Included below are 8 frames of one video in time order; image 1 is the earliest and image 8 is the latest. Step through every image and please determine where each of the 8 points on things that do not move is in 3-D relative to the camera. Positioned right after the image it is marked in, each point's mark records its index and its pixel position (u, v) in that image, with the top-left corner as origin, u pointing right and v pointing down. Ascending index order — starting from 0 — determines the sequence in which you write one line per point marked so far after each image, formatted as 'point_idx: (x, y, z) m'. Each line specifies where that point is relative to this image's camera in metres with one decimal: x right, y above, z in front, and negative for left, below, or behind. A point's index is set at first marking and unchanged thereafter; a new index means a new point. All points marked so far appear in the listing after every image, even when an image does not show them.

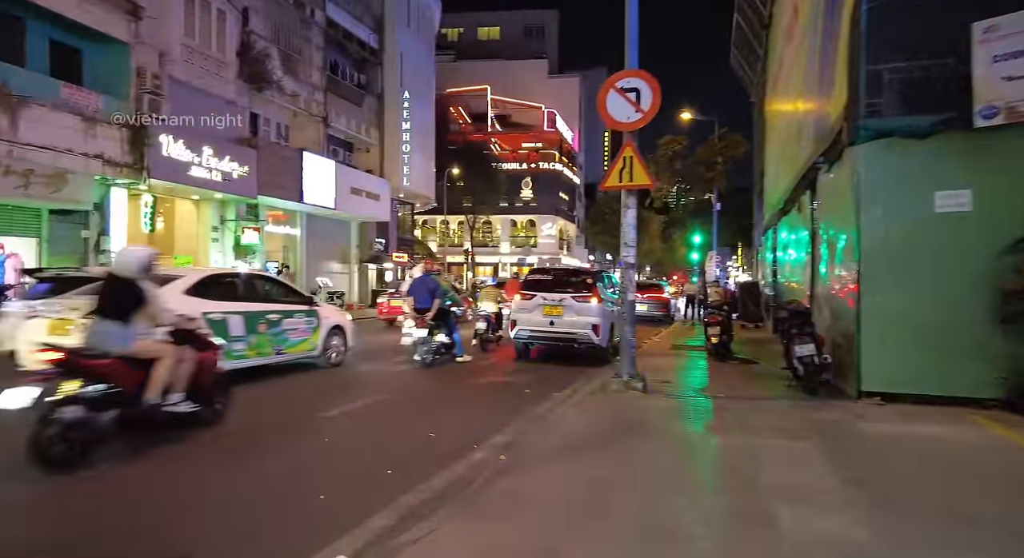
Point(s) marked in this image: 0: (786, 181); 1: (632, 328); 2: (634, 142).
0: (+6.5, +2.3, +15.6) m
1: (+1.5, -0.6, +8.5) m
2: (+1.5, +1.8, +8.4) m
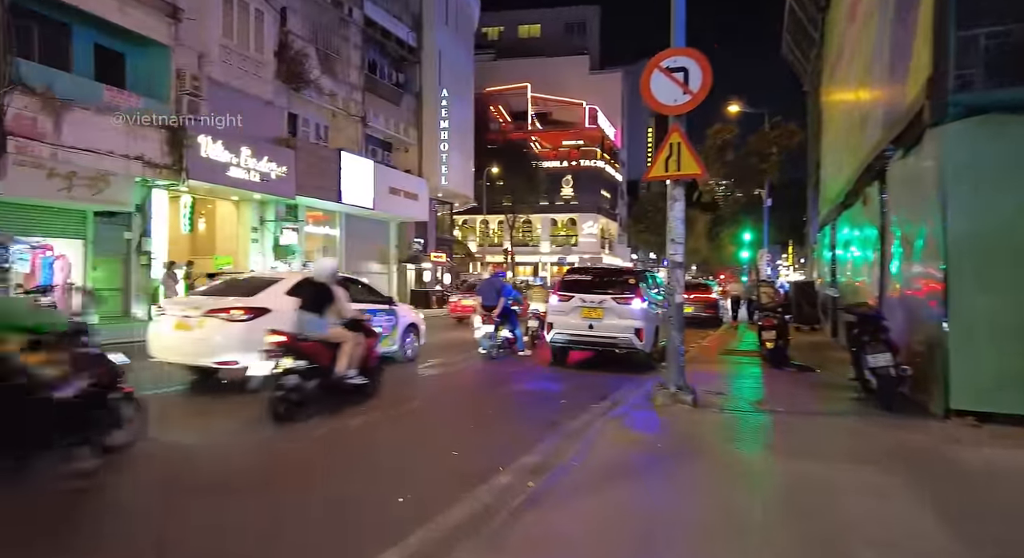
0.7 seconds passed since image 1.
0: (+7.4, +2.3, +14.5) m
1: (+2.0, -0.7, +7.8) m
2: (+2.0, +1.8, +7.7) m
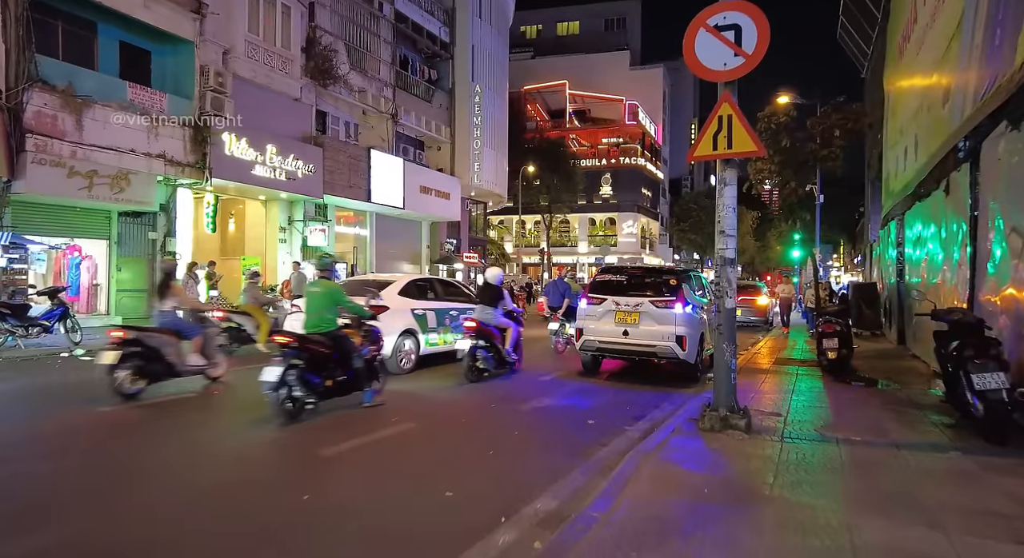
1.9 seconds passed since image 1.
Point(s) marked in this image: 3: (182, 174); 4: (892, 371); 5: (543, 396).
0: (+8.0, +2.3, +12.9) m
1: (+2.2, -0.7, +6.5) m
2: (+2.1, +1.8, +6.5) m
3: (-9.0, +2.9, +18.2) m
4: (+6.7, -1.6, +11.8) m
5: (+0.4, -1.6, +9.1) m
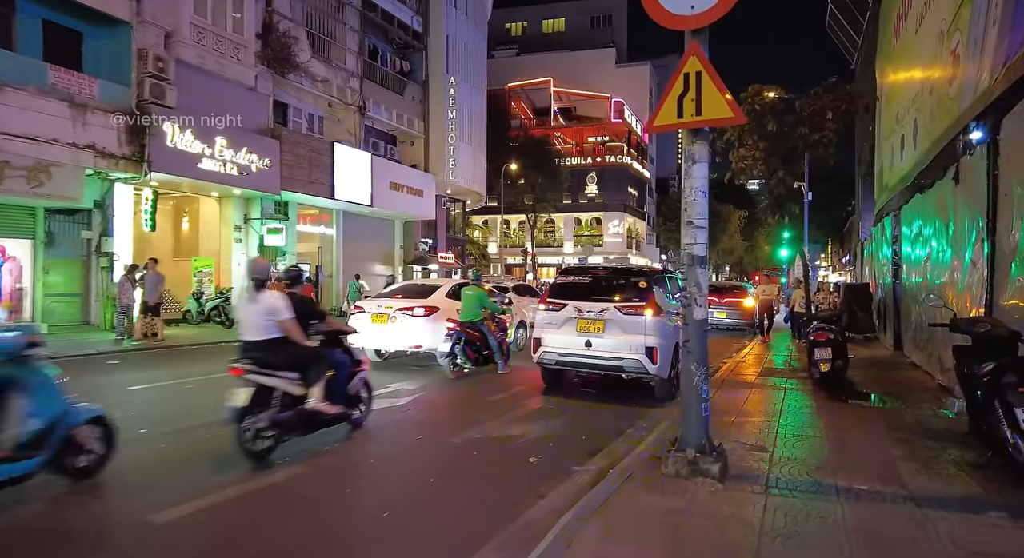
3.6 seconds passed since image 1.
0: (+7.2, +2.3, +11.6) m
1: (+1.5, -0.7, +5.1) m
2: (+1.4, +1.7, +5.0) m
3: (-9.9, +2.8, +16.6) m
4: (+5.9, -1.7, +10.4) m
5: (-0.3, -1.6, +7.7) m
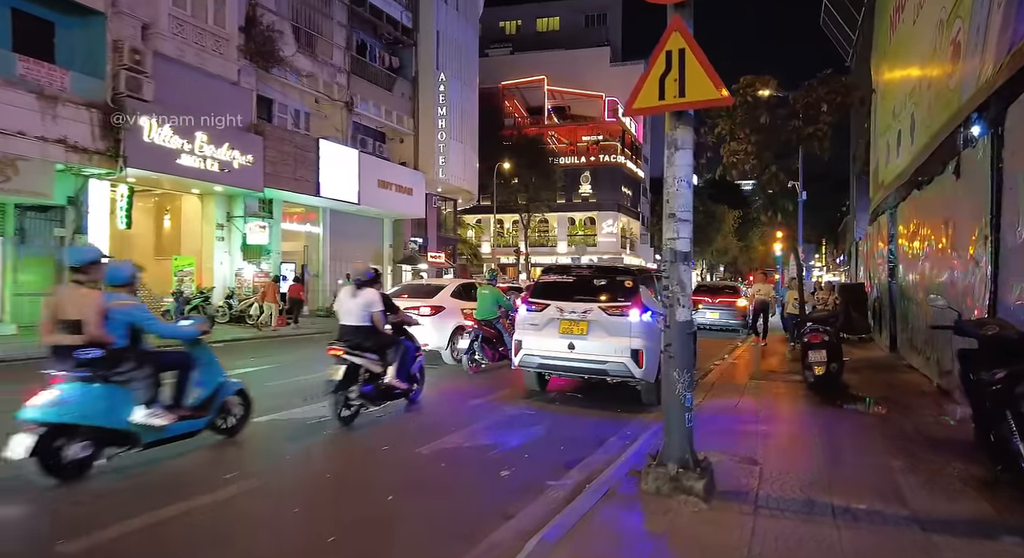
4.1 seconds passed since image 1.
0: (+6.9, +2.3, +11.2) m
1: (+1.2, -0.7, +4.7) m
2: (+1.2, +1.7, +4.6) m
3: (-10.2, +2.8, +16.1) m
4: (+5.6, -1.6, +10.0) m
5: (-0.5, -1.6, +7.2) m
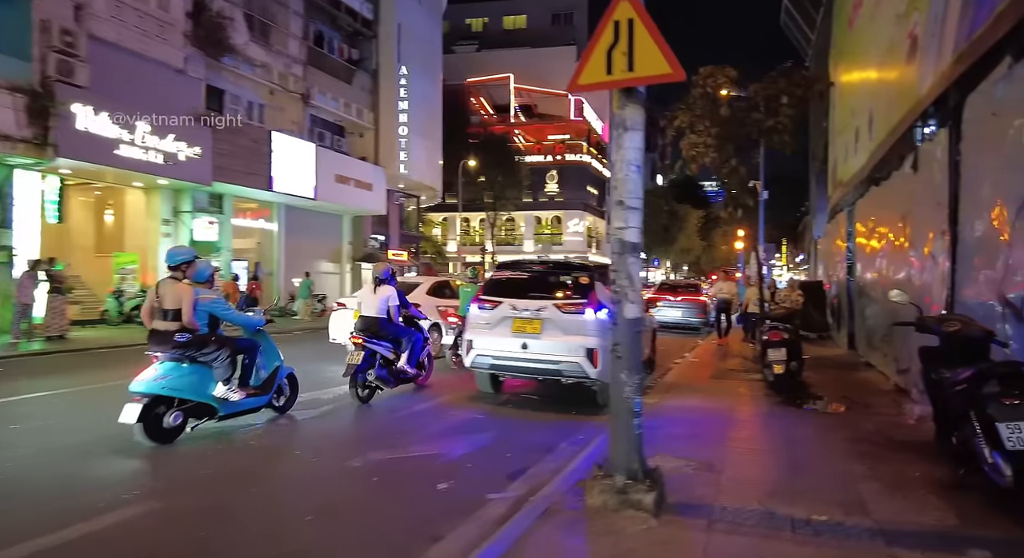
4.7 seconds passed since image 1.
0: (+6.2, +2.3, +11.1) m
1: (+0.8, -0.6, +4.3) m
2: (+0.8, +1.8, +4.2) m
3: (-11.2, +2.9, +15.1) m
4: (+4.9, -1.6, +9.8) m
5: (-1.1, -1.6, +6.7) m
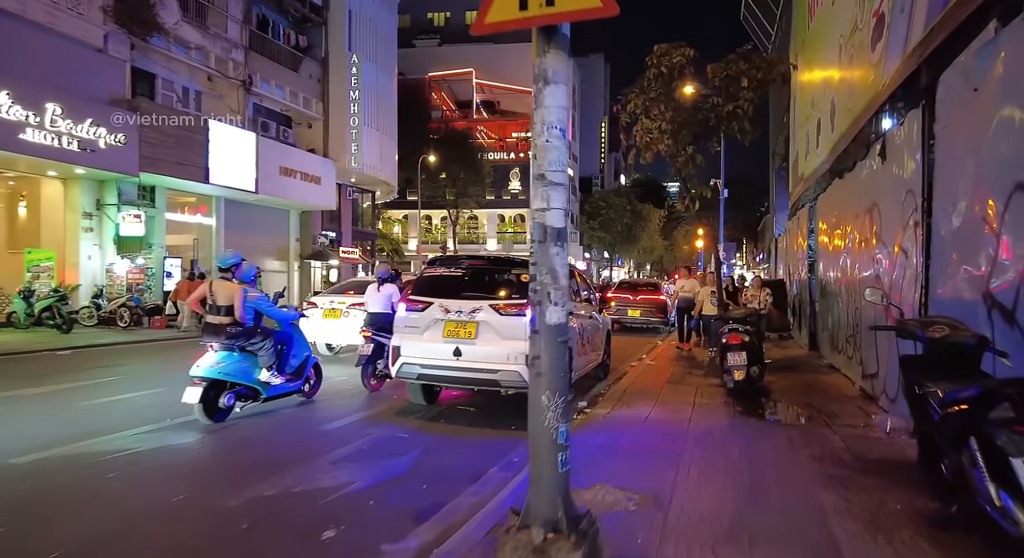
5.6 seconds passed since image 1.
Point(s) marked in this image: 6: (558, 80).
0: (+5.2, +2.3, +10.4) m
1: (+0.2, -0.6, +3.3) m
2: (+0.2, +1.8, +3.3) m
3: (-12.3, +3.0, +13.5) m
4: (+4.1, -1.6, +9.1) m
5: (-1.8, -1.5, +5.7) m
6: (+0.2, +1.0, +3.3) m
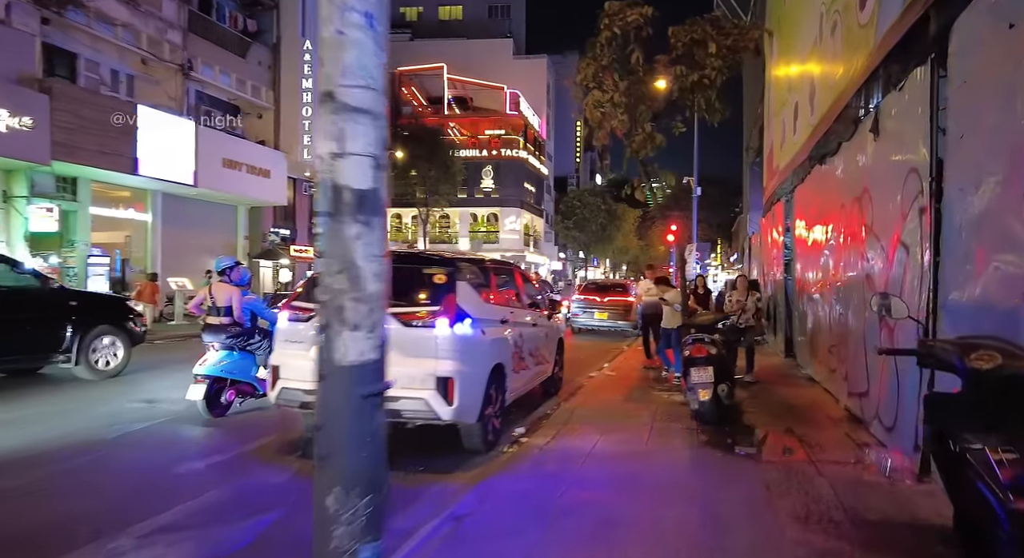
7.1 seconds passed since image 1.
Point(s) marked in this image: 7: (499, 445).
0: (+4.3, +2.3, +9.1) m
1: (-0.4, -0.6, +1.9) m
2: (-0.4, +1.8, +1.8) m
3: (-13.2, +3.0, +11.6) m
4: (+3.2, -1.6, +7.8) m
5: (-2.5, -1.6, +4.2) m
6: (-0.4, +1.0, +1.9) m
7: (-0.1, -1.6, +6.6) m
